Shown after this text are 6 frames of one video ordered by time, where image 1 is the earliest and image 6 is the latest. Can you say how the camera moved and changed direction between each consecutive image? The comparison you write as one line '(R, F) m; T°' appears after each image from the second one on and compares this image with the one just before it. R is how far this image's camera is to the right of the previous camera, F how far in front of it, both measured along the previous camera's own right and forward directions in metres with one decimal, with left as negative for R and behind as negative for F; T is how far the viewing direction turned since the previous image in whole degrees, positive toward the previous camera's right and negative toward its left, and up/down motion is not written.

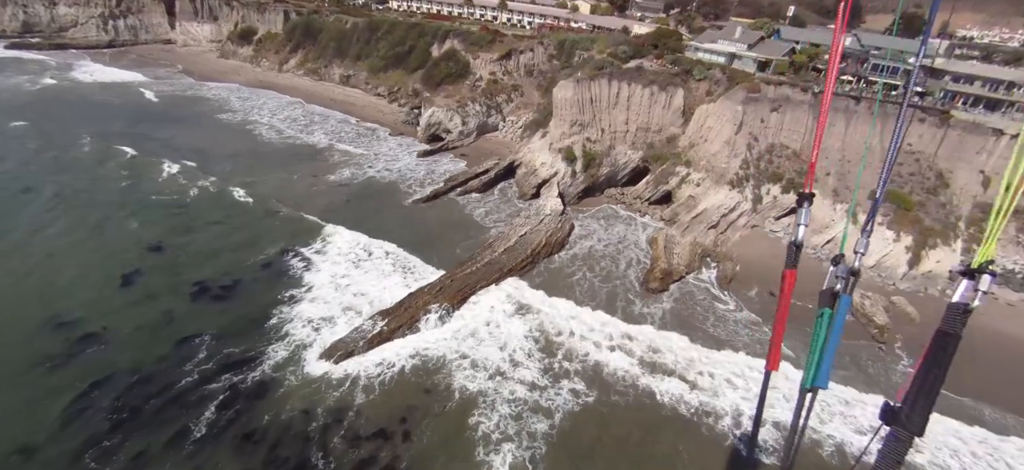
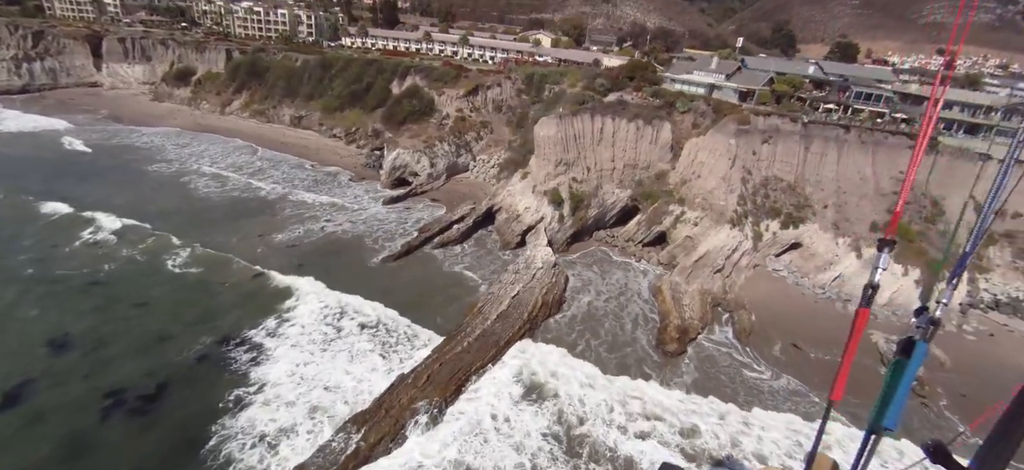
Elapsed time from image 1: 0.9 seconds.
(-1.6, +4.0) m; +5°
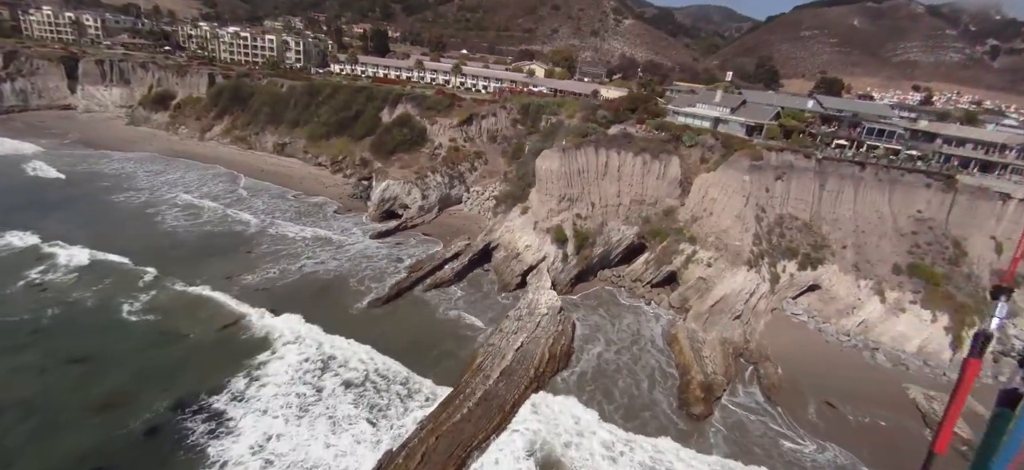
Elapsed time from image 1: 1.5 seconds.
(-0.9, +2.7) m; +2°
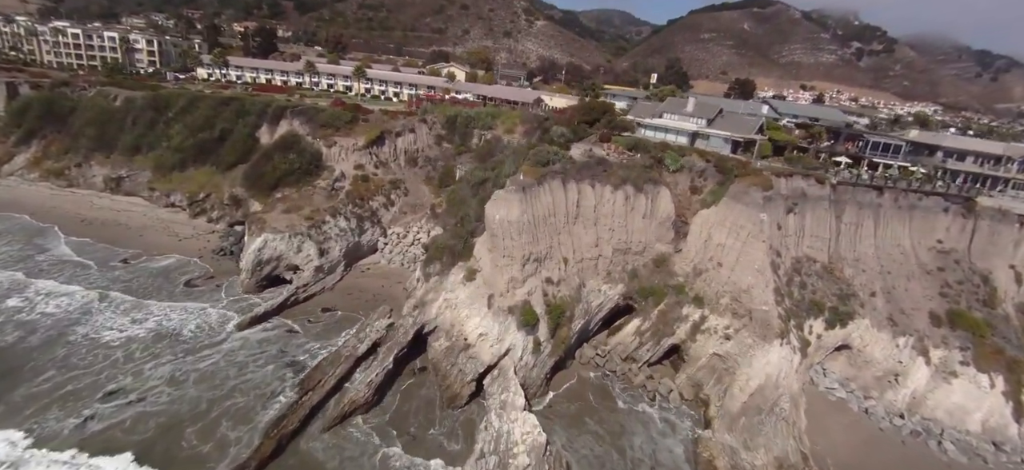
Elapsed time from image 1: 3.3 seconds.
(-0.9, +10.1) m; +10°
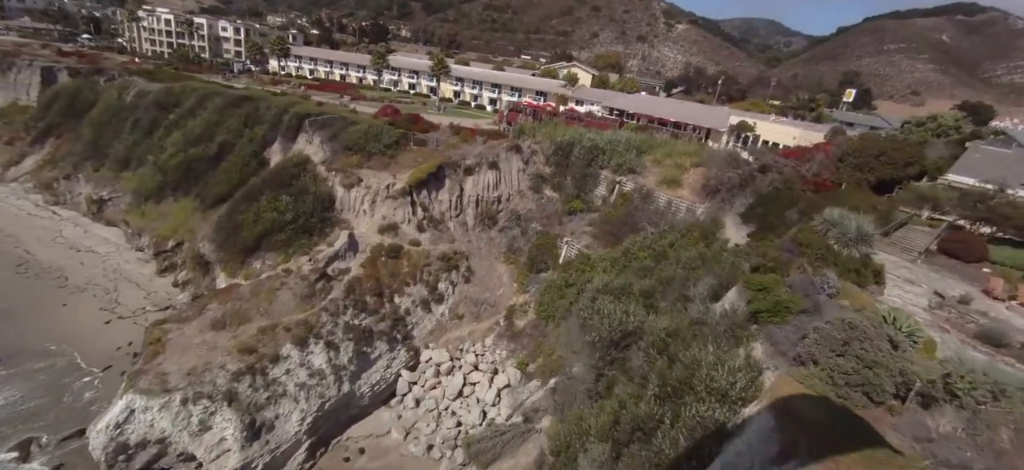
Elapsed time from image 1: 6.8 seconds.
(-2.1, +17.6) m; -13°
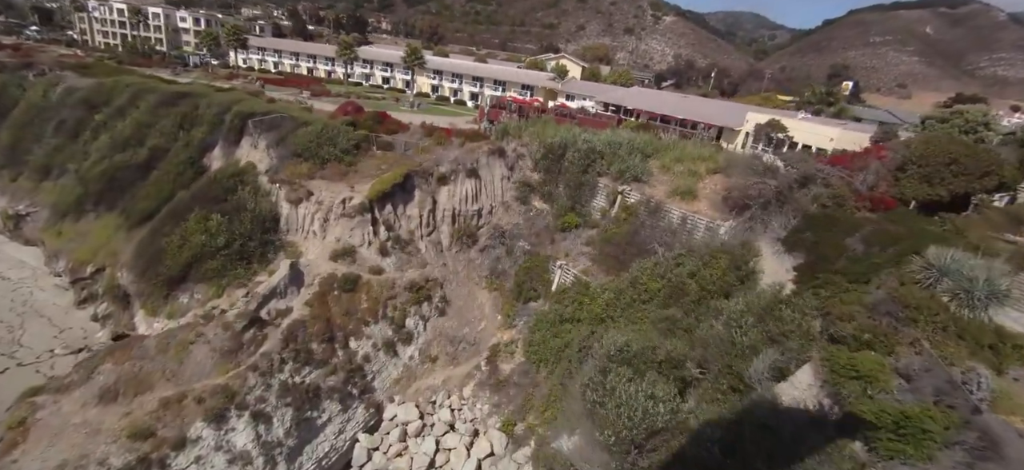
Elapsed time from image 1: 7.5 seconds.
(+0.2, +3.6) m; +1°
